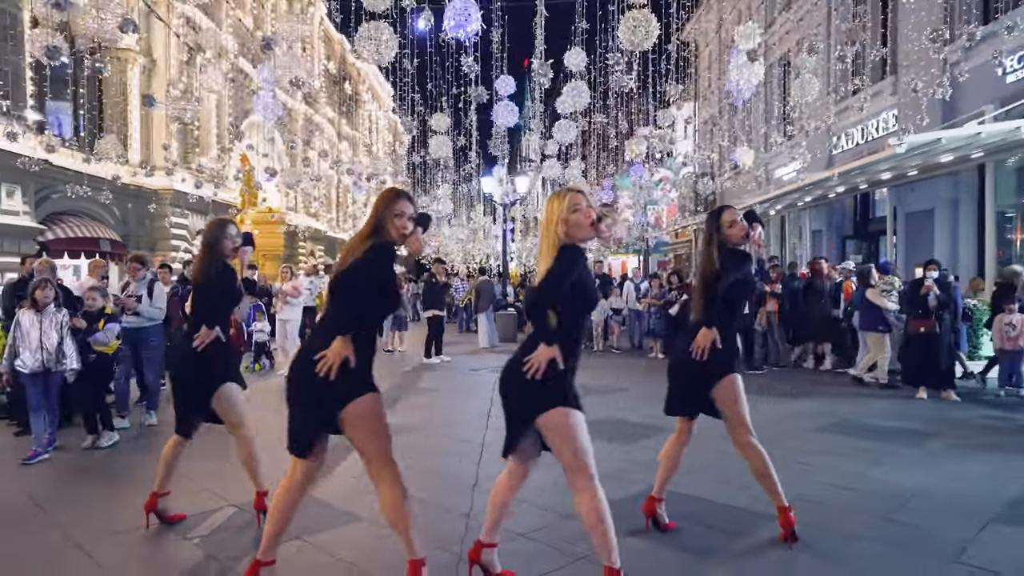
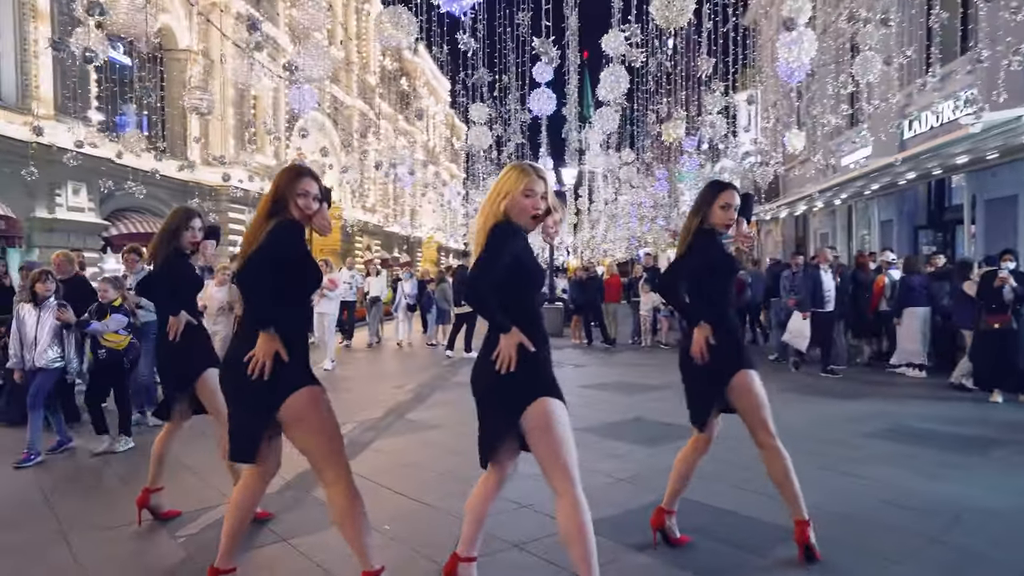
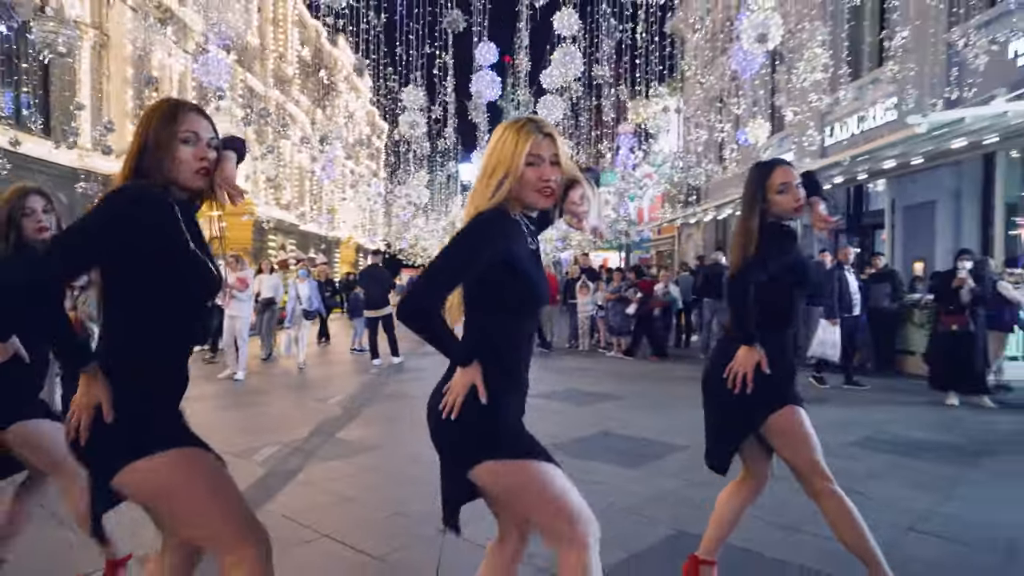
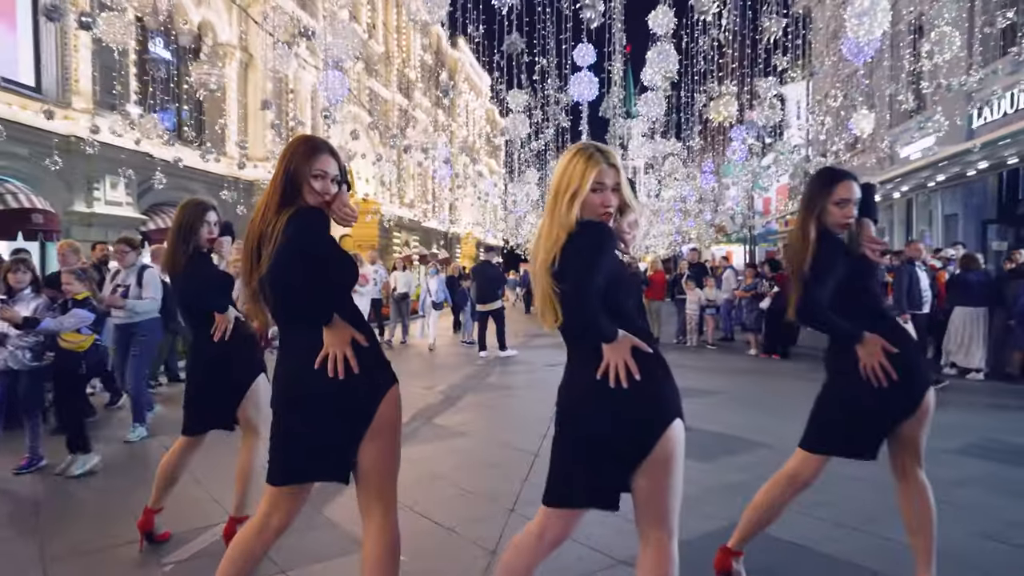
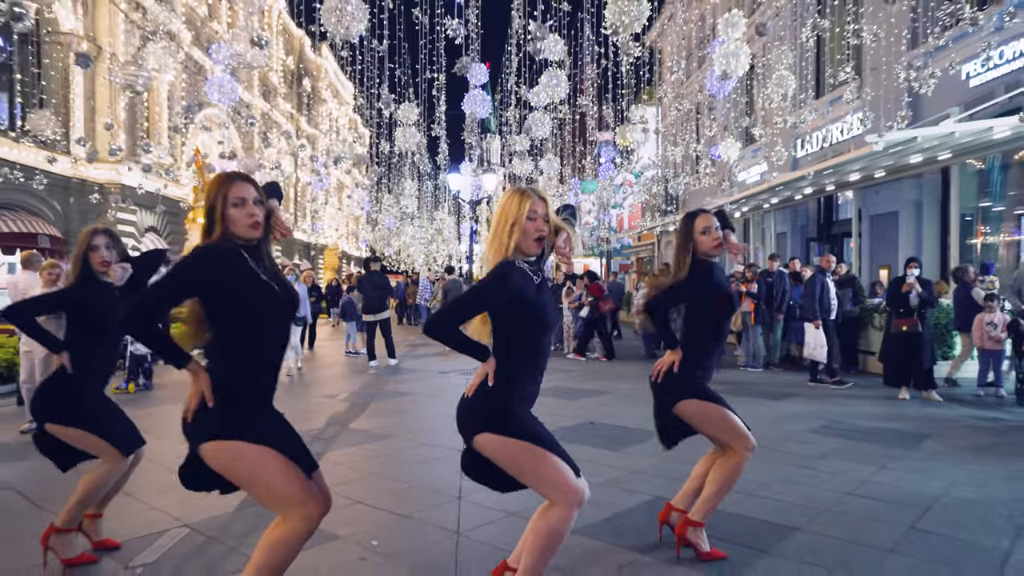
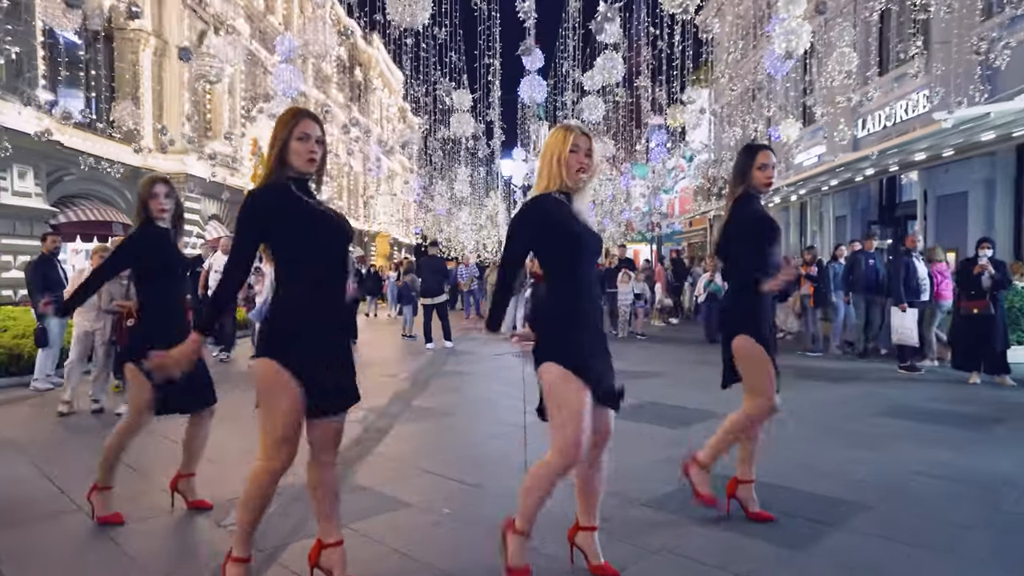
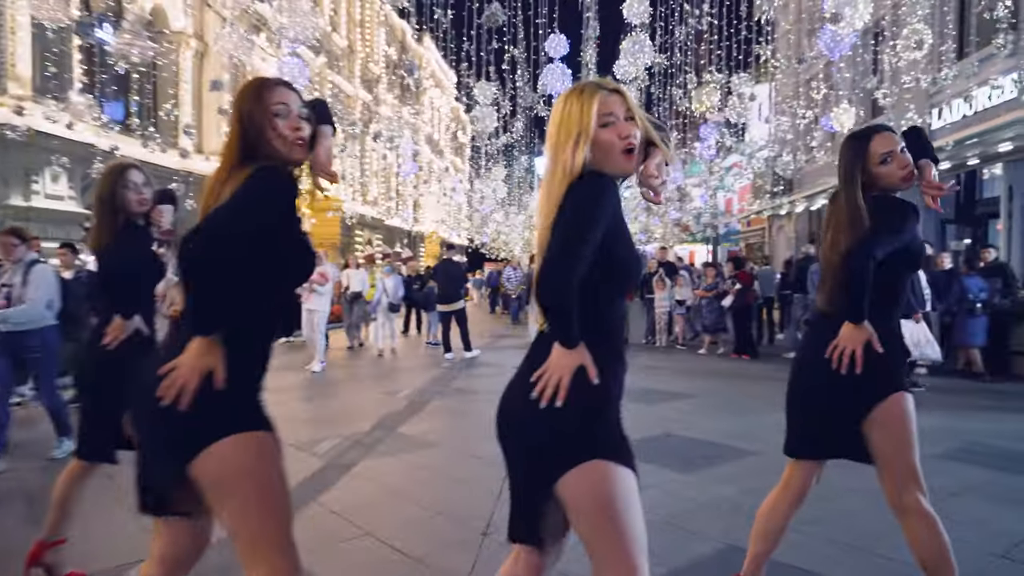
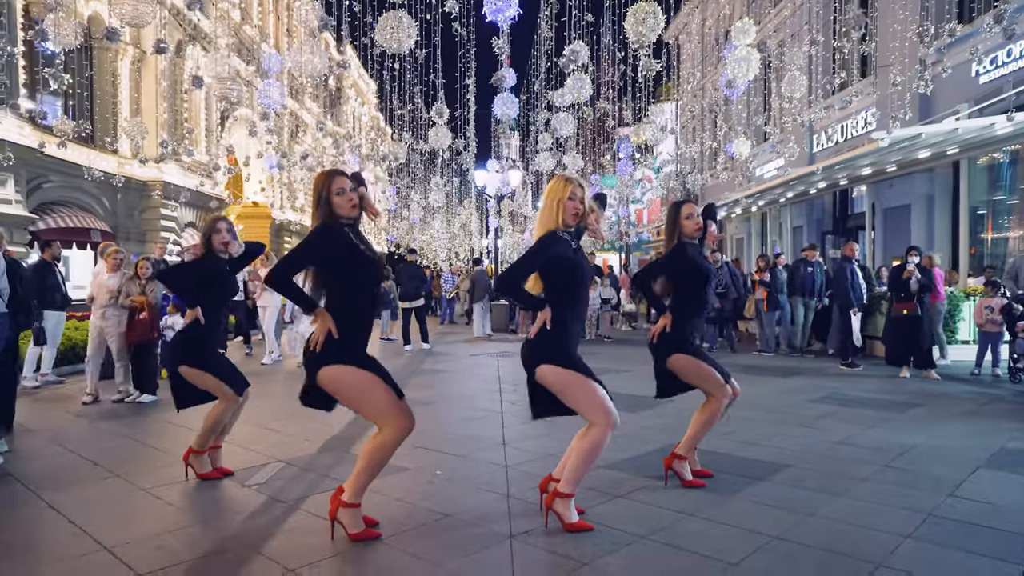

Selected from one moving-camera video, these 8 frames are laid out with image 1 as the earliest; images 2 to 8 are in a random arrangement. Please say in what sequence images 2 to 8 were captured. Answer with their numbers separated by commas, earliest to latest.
2, 4, 7, 3, 5, 8, 6
